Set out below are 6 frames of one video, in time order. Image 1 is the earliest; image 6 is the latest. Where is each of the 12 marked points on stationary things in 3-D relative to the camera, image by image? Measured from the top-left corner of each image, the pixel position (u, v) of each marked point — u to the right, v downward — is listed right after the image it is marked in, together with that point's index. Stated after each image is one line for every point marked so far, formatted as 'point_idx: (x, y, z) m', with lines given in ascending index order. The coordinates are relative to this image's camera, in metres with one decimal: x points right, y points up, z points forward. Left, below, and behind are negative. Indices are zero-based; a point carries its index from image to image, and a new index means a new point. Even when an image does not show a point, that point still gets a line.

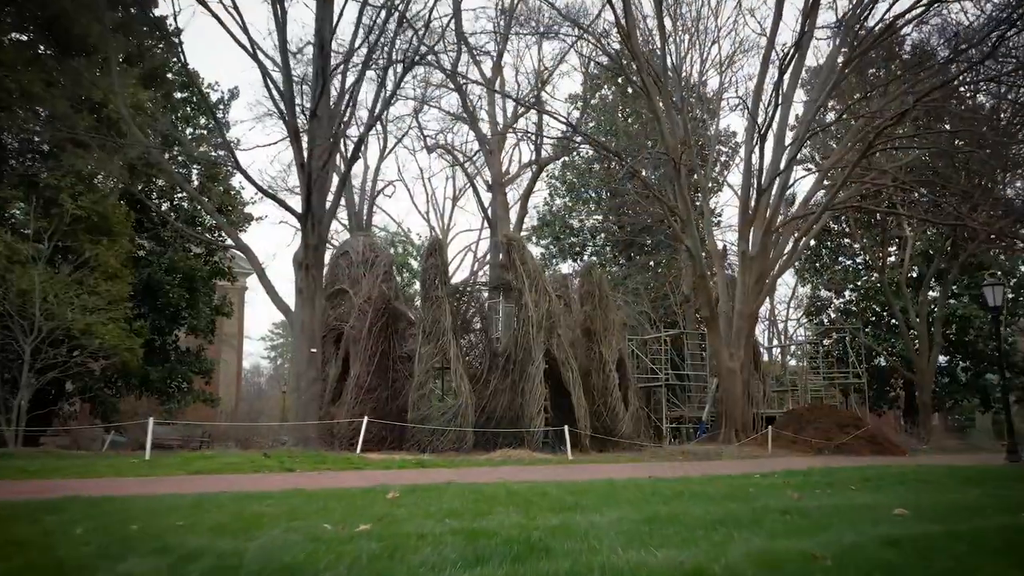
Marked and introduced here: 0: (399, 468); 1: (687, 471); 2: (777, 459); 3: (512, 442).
0: (-1.8, -2.8, +12.5) m
1: (+3.1, -3.3, +14.4) m
2: (+5.7, -3.7, +17.5) m
3: (0.0, -3.8, +19.5) m
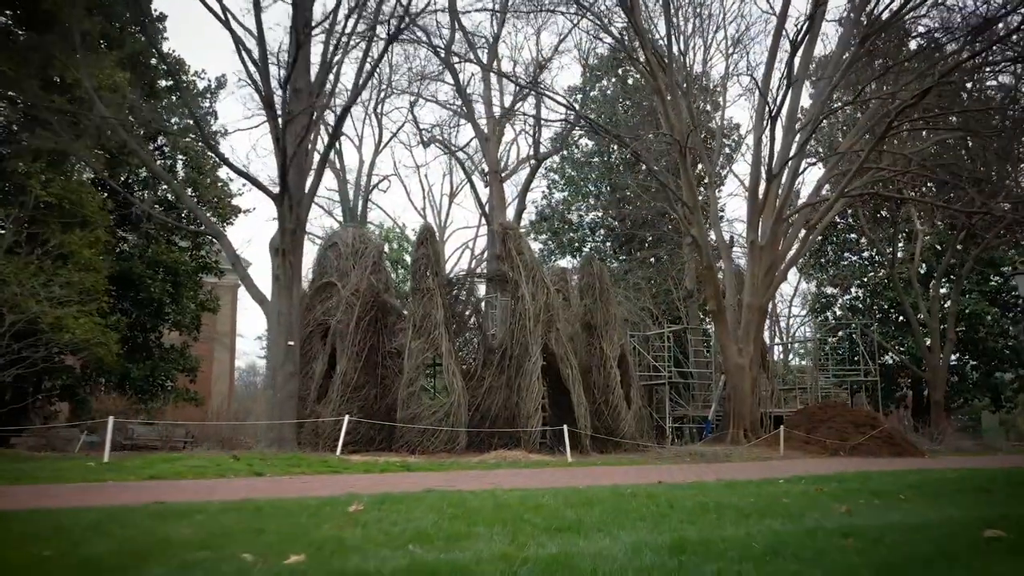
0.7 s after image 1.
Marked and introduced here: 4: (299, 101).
0: (-1.8, -2.6, +11.4) m
1: (+3.1, -3.1, +13.3) m
2: (+5.6, -3.5, +16.4) m
3: (-0.1, -3.6, +18.4) m
4: (-4.0, +3.6, +15.1) m
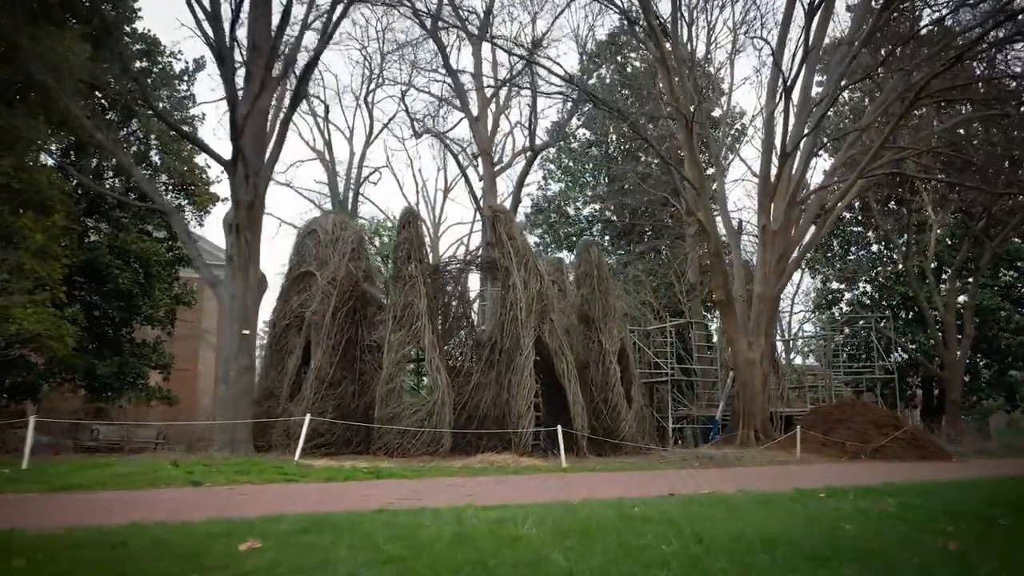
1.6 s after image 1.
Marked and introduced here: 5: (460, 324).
0: (-2.0, -2.3, +9.8) m
1: (+2.9, -2.9, +11.7) m
2: (+5.4, -3.3, +14.9) m
3: (-0.3, -3.3, +16.8) m
4: (-4.2, +3.8, +13.5) m
5: (-1.2, -0.9, +19.2) m
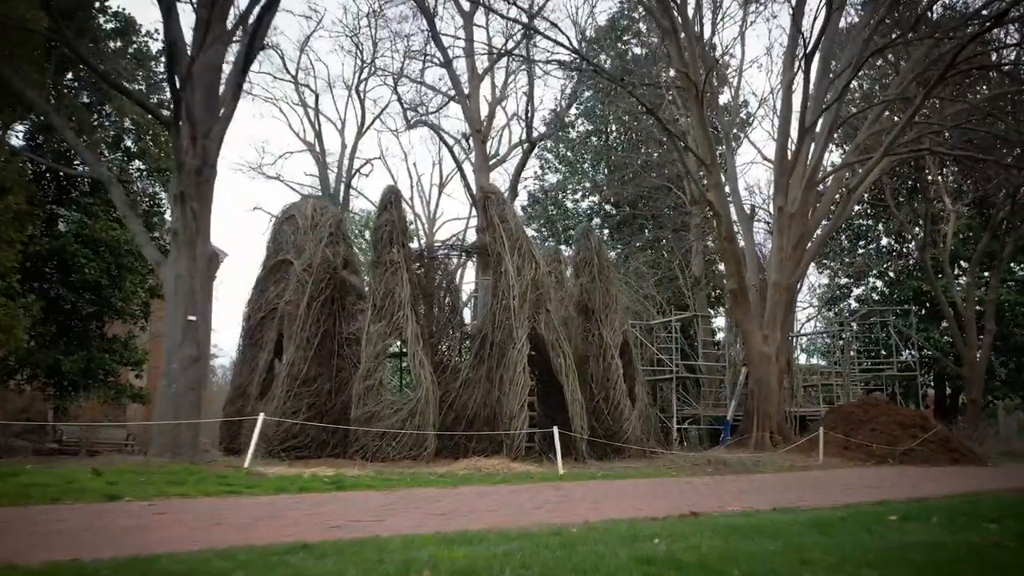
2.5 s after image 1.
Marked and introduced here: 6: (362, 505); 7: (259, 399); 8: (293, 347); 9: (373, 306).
0: (-2.2, -2.1, +8.2) m
1: (+2.7, -2.6, +10.2) m
2: (+5.3, -3.0, +13.3) m
3: (-0.5, -3.1, +15.2) m
4: (-4.4, +4.1, +11.9) m
5: (-1.4, -0.6, +17.6) m
6: (-1.4, -2.0, +7.5) m
7: (-5.2, -2.3, +16.4) m
8: (-4.3, -1.2, +15.8) m
9: (-2.6, -0.3, +15.3) m
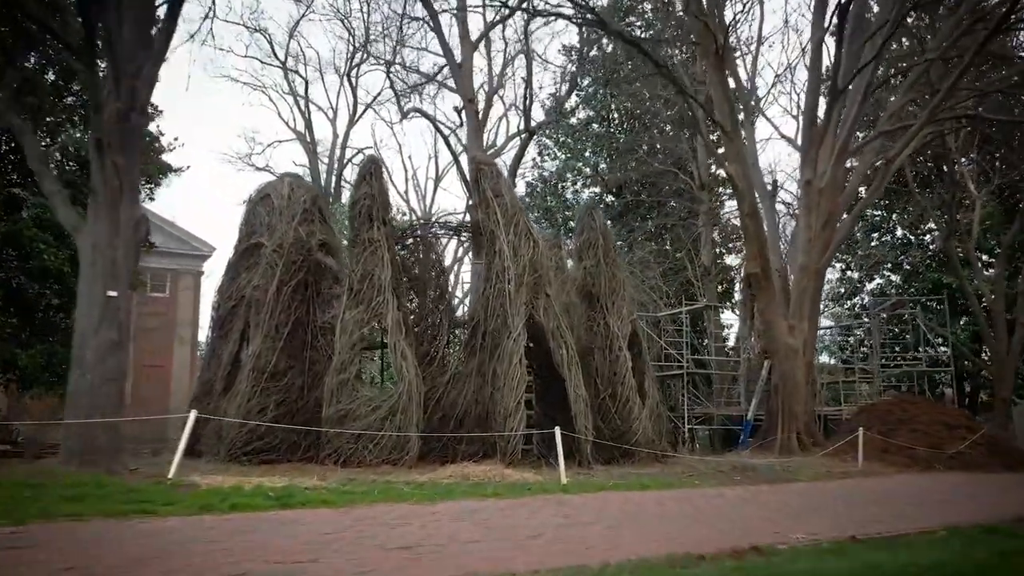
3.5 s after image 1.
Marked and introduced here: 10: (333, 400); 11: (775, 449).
0: (-2.2, -1.8, +6.4) m
1: (+2.7, -2.3, +8.4) m
2: (+5.2, -2.7, +11.5) m
3: (-0.6, -2.7, +13.5) m
4: (-4.4, +4.4, +10.1) m
5: (-1.5, -0.3, +15.8) m
6: (-1.5, -1.7, +5.7) m
7: (-5.2, -1.9, +14.6) m
8: (-4.4, -0.9, +14.1) m
9: (-2.7, 0.0, +13.5) m
10: (-2.9, -1.8, +12.9) m
11: (+4.8, -2.9, +14.6) m
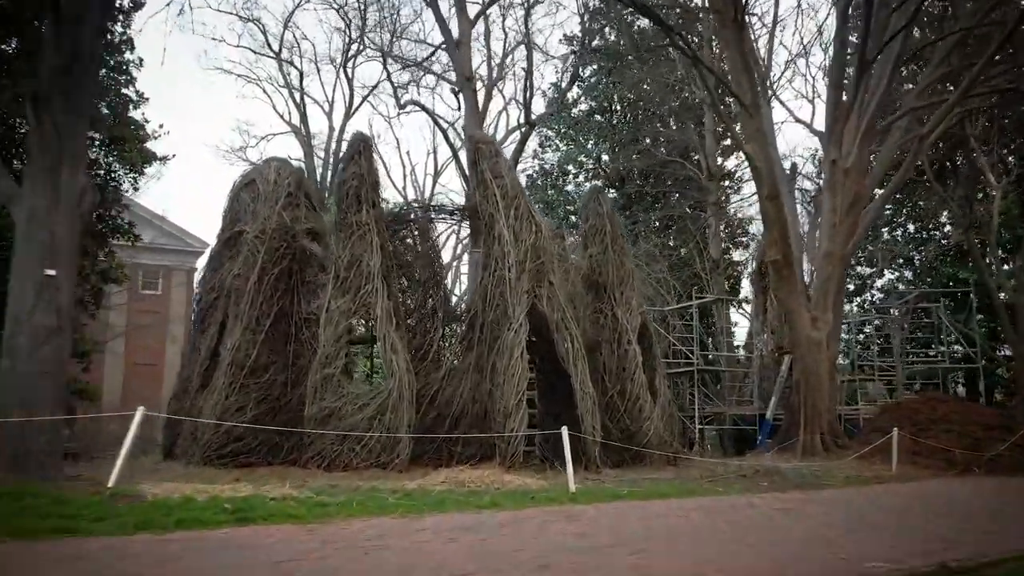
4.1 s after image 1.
0: (-2.2, -1.6, +5.3) m
1: (+2.7, -2.1, +7.3) m
2: (+5.2, -2.6, +10.5) m
3: (-0.6, -2.6, +12.4) m
4: (-4.4, +4.6, +9.0) m
5: (-1.5, -0.1, +14.8) m
6: (-1.5, -1.5, +4.6) m
7: (-5.2, -1.8, +13.5) m
8: (-4.4, -0.7, +13.0) m
9: (-2.7, +0.2, +12.4) m
10: (-2.8, -1.6, +11.9) m
11: (+4.8, -2.7, +13.6) m
